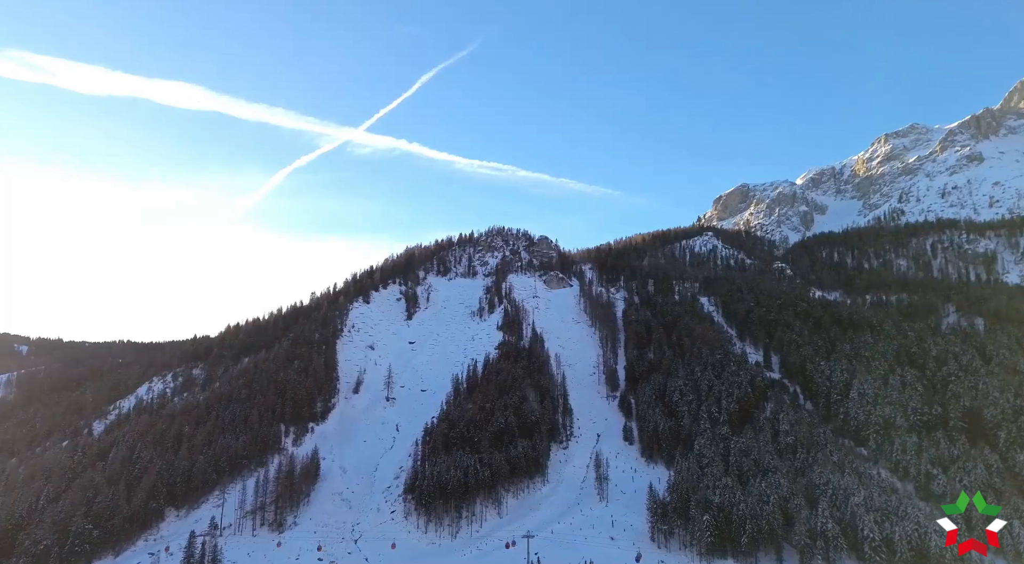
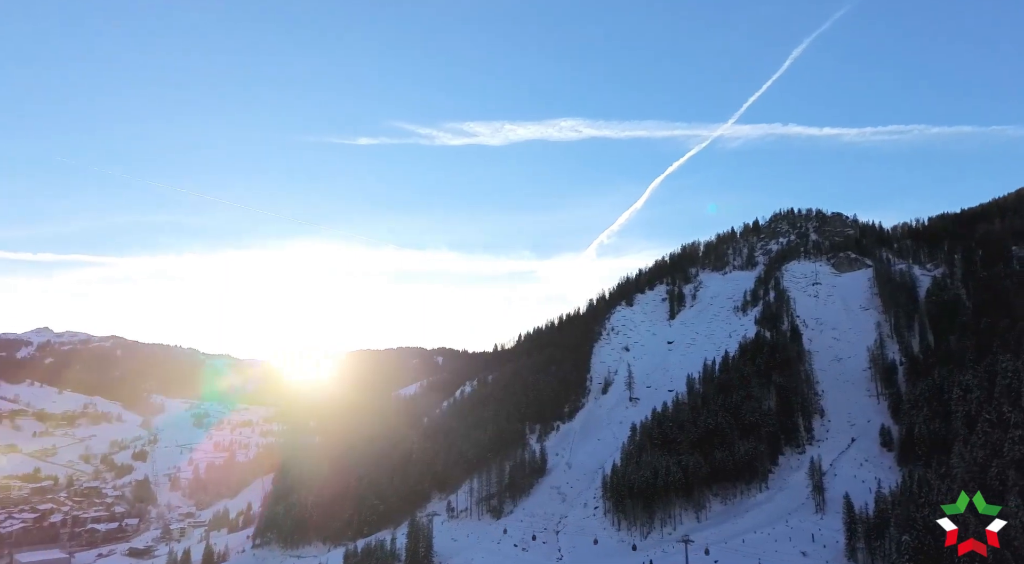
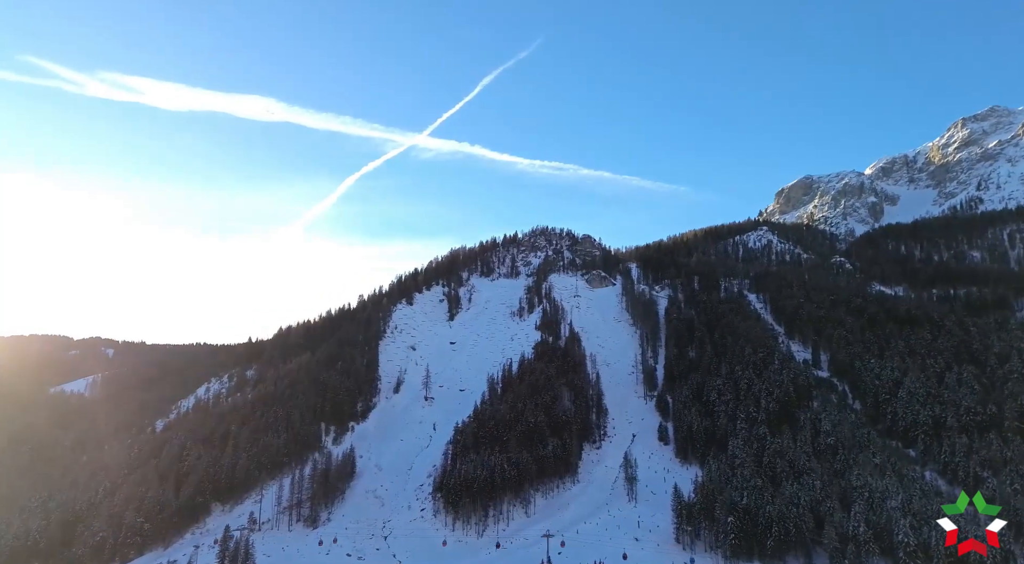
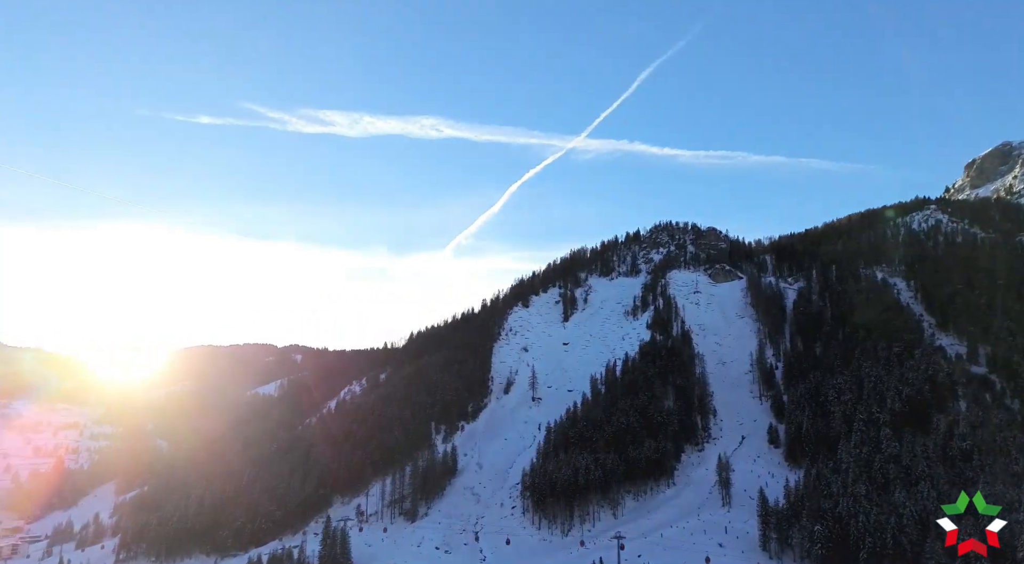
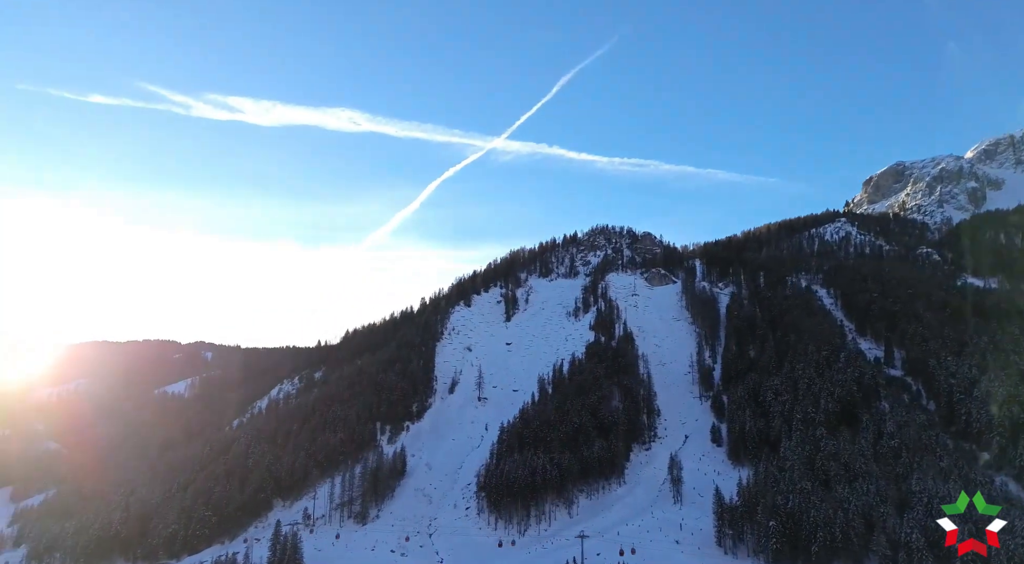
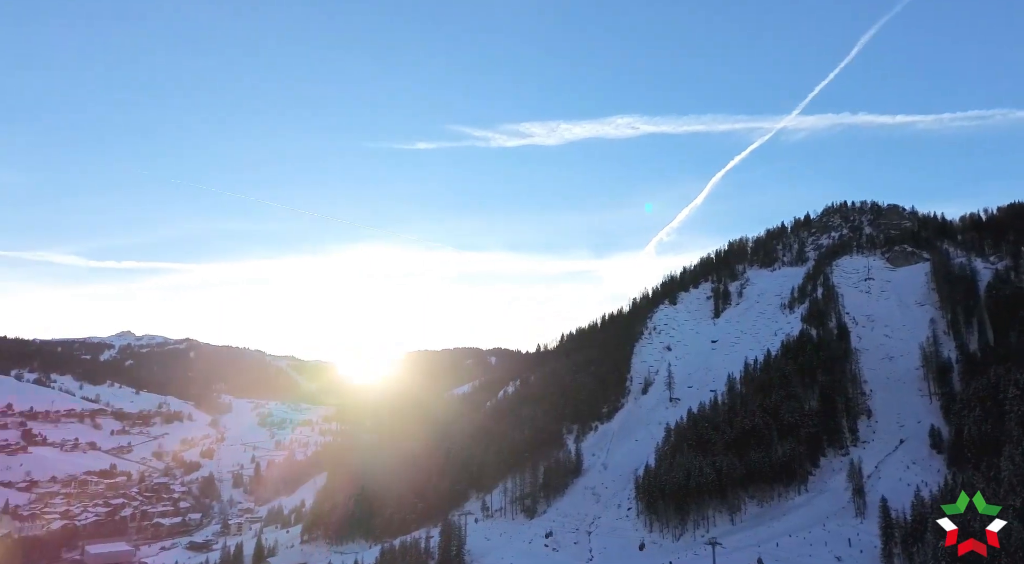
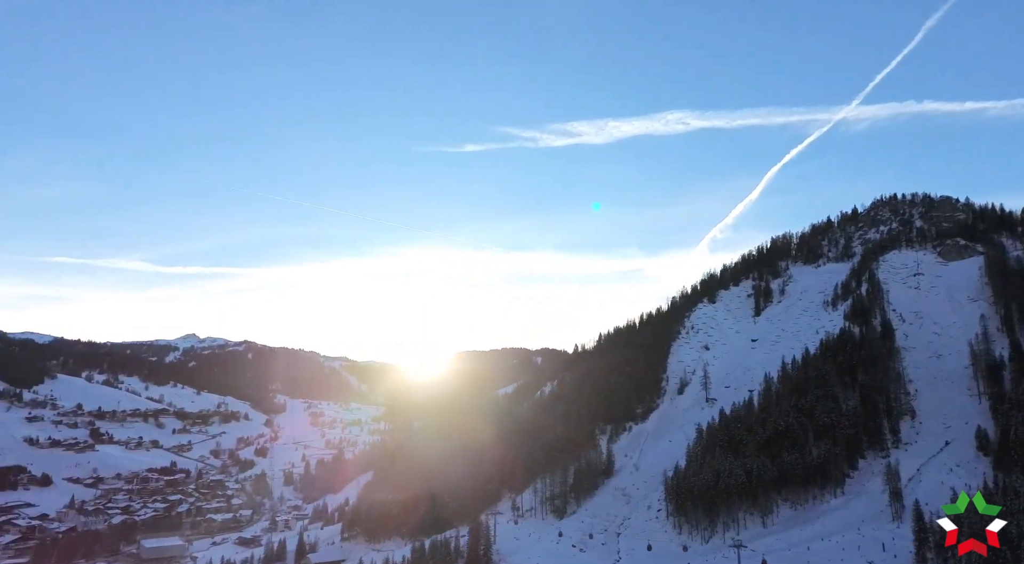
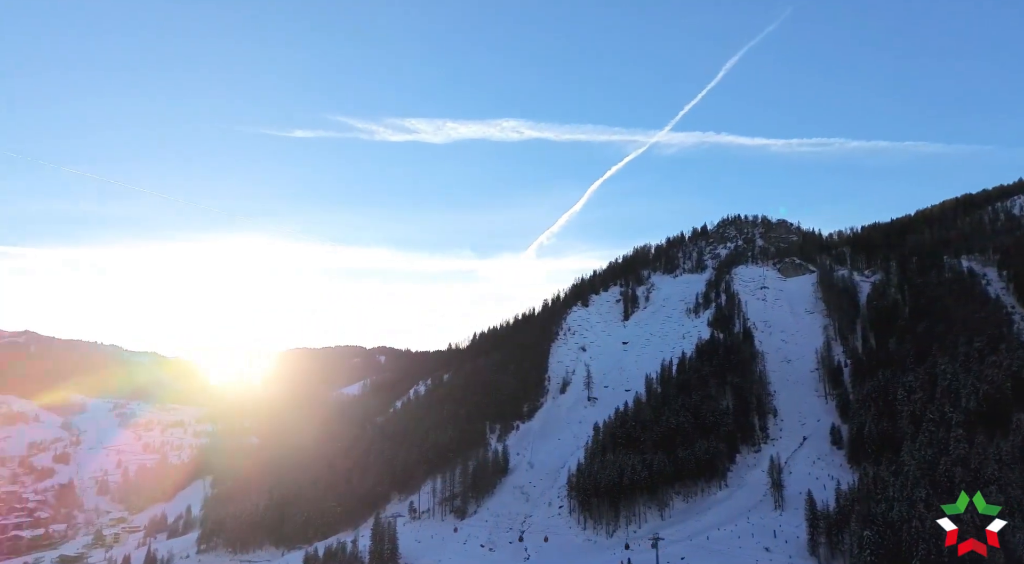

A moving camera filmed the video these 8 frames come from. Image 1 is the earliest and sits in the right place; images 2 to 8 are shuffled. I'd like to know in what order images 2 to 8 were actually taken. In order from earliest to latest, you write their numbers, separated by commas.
3, 5, 4, 8, 2, 6, 7
